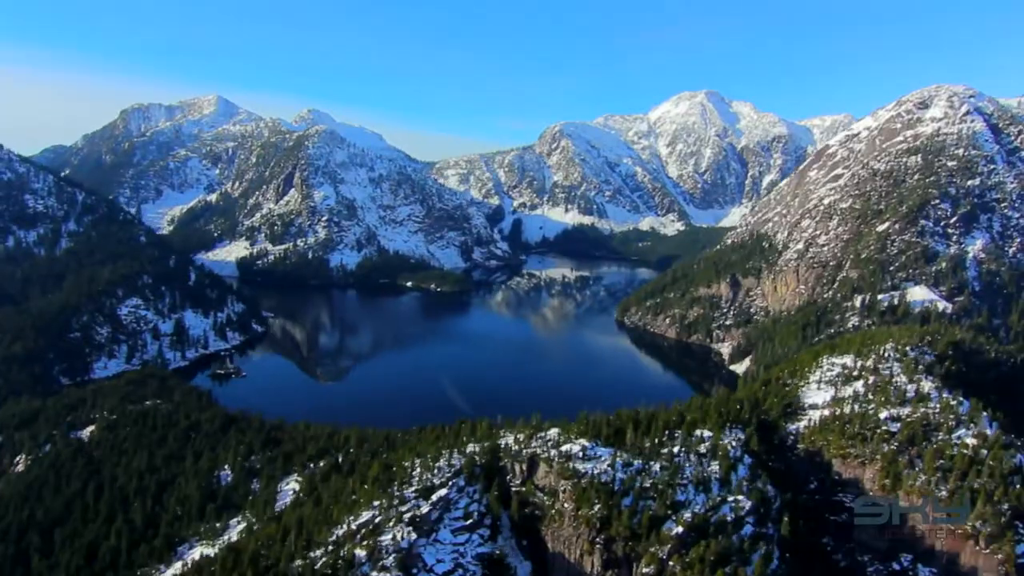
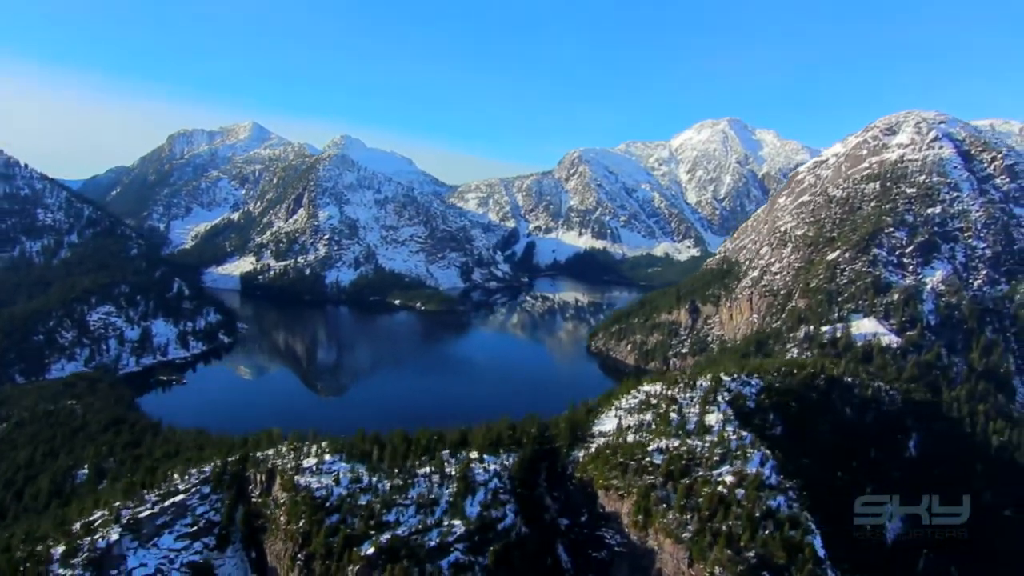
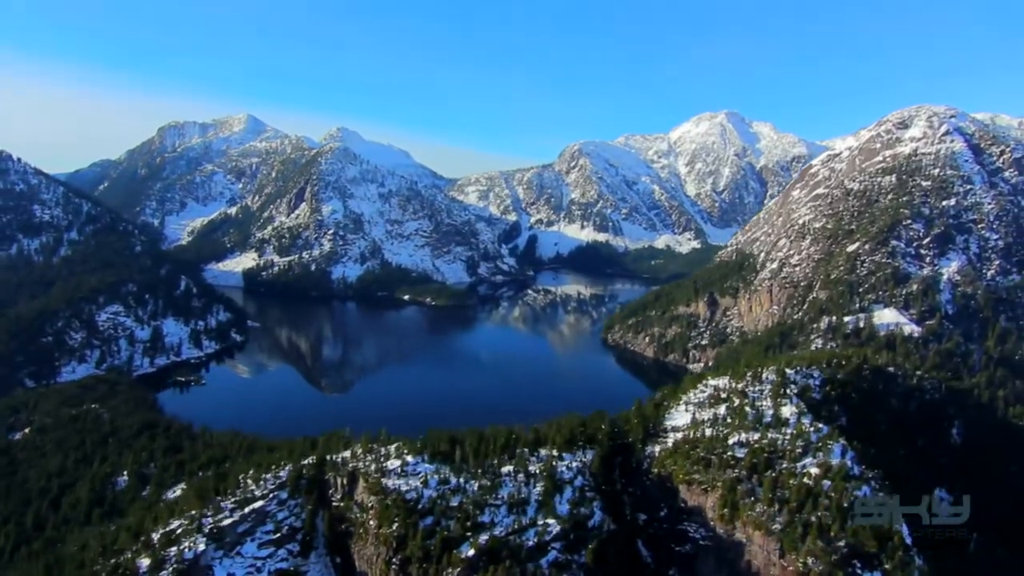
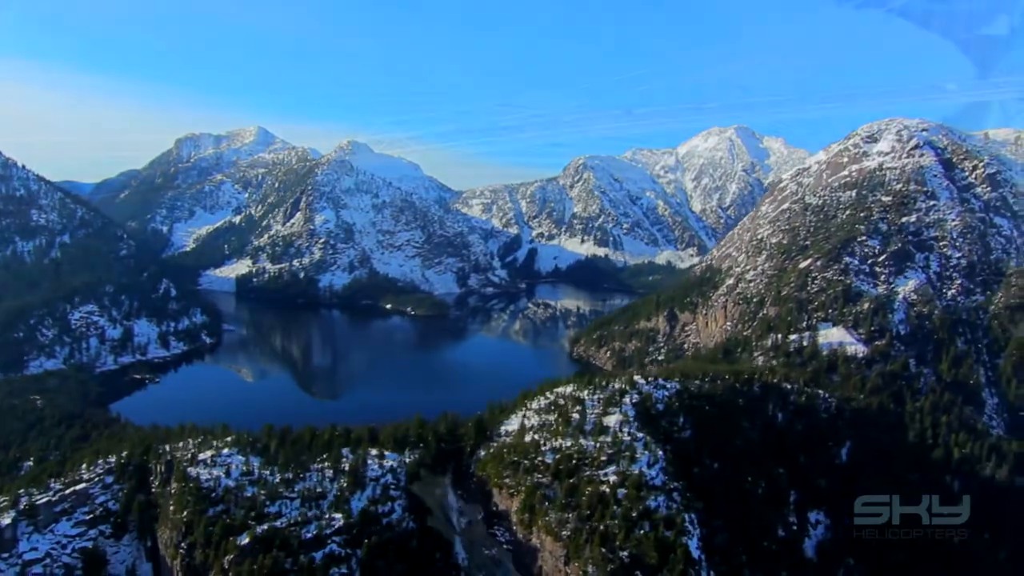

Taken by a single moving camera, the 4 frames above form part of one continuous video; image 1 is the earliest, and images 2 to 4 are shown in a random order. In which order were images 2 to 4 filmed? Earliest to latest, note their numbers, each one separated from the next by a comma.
3, 2, 4
